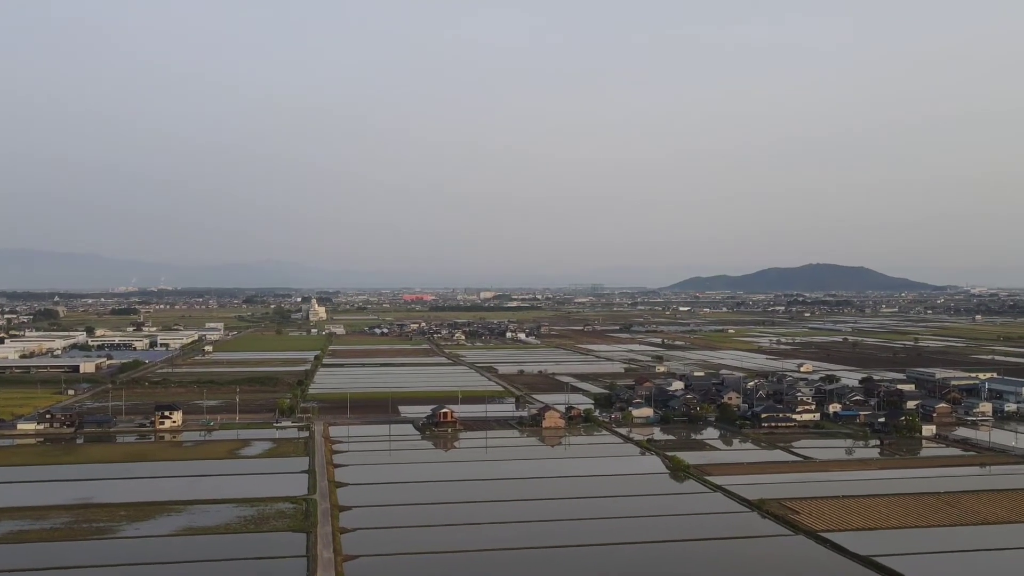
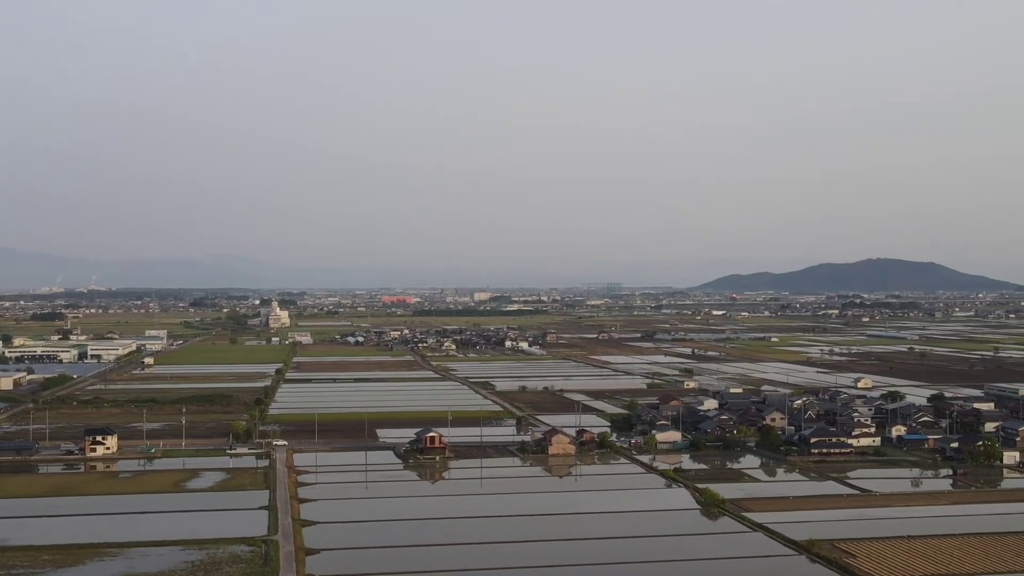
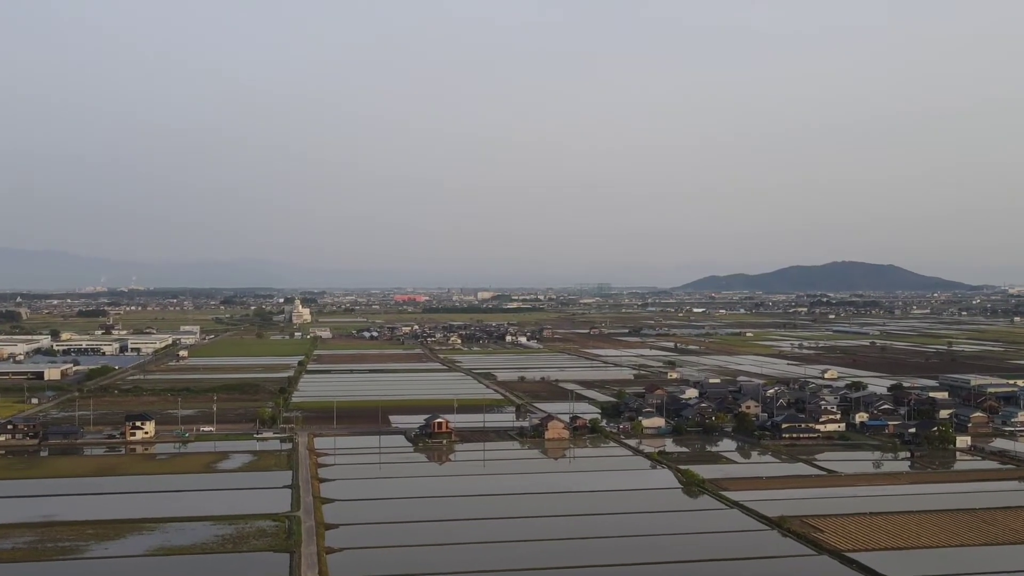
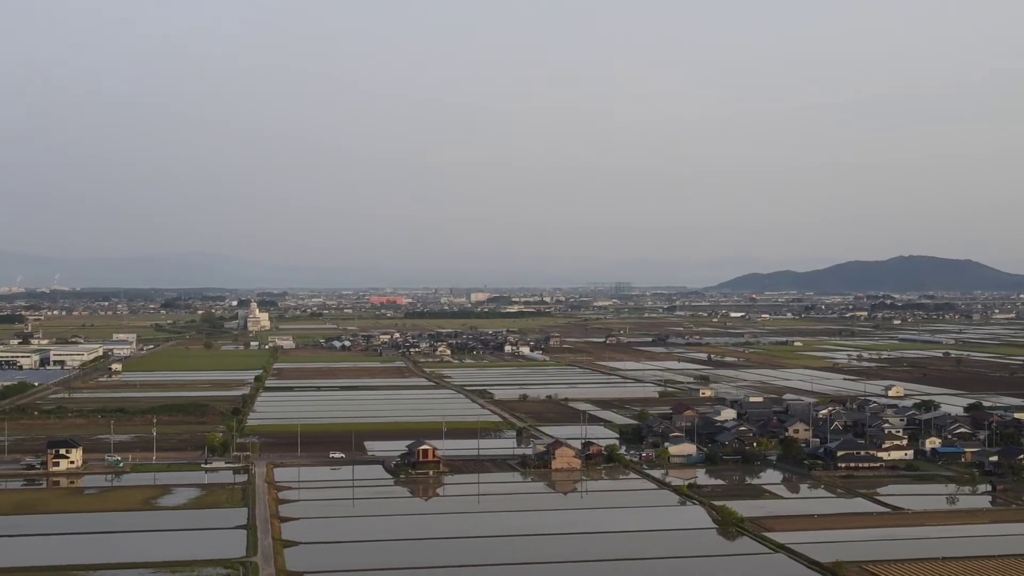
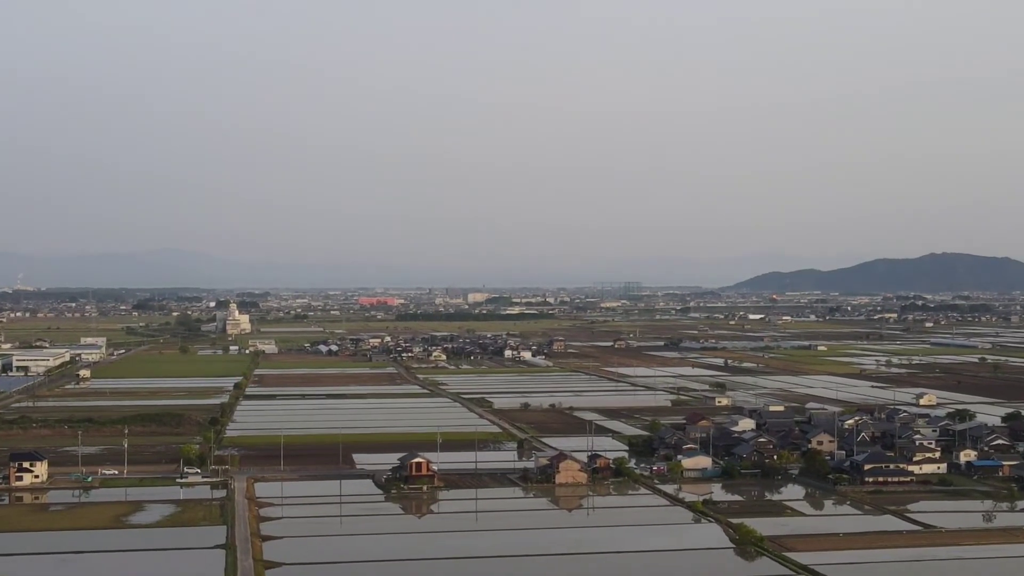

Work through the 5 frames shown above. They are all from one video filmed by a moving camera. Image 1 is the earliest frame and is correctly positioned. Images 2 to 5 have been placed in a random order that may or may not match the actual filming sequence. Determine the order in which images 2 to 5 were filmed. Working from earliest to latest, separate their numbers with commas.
3, 2, 4, 5
